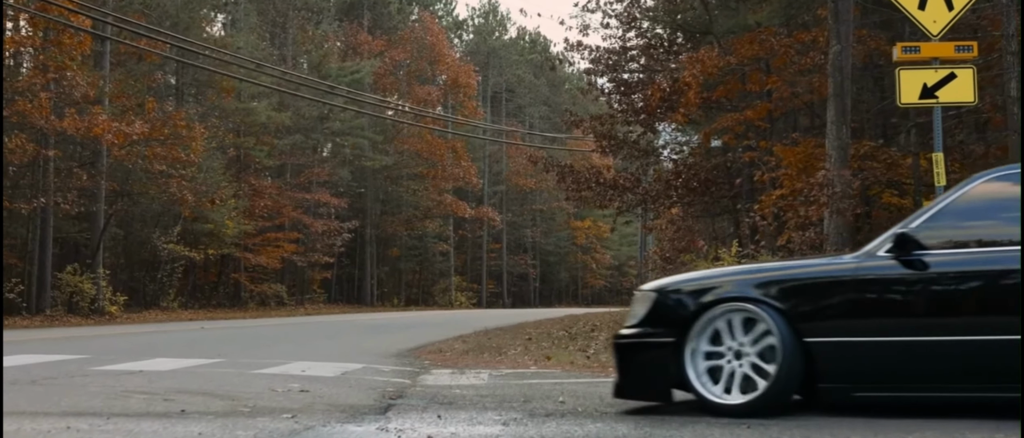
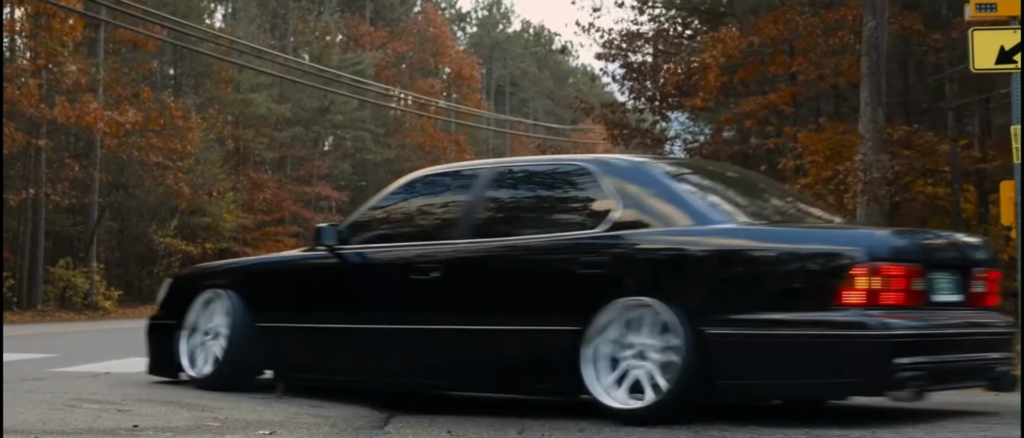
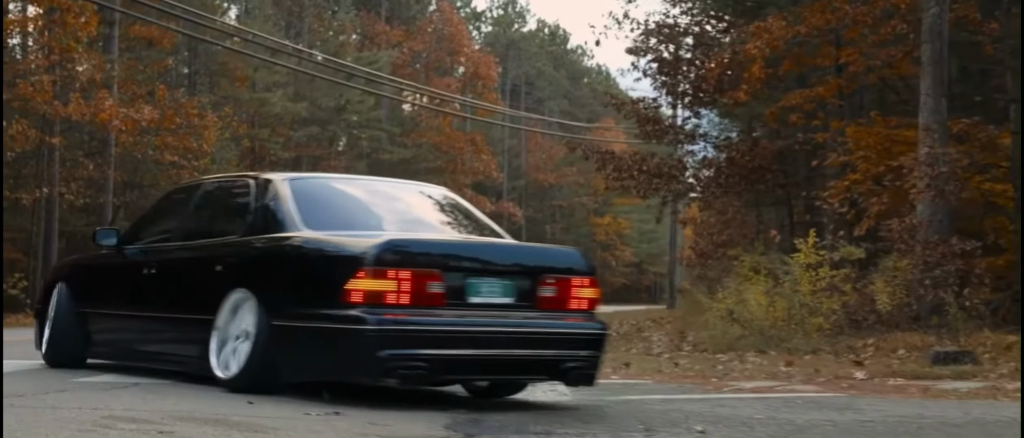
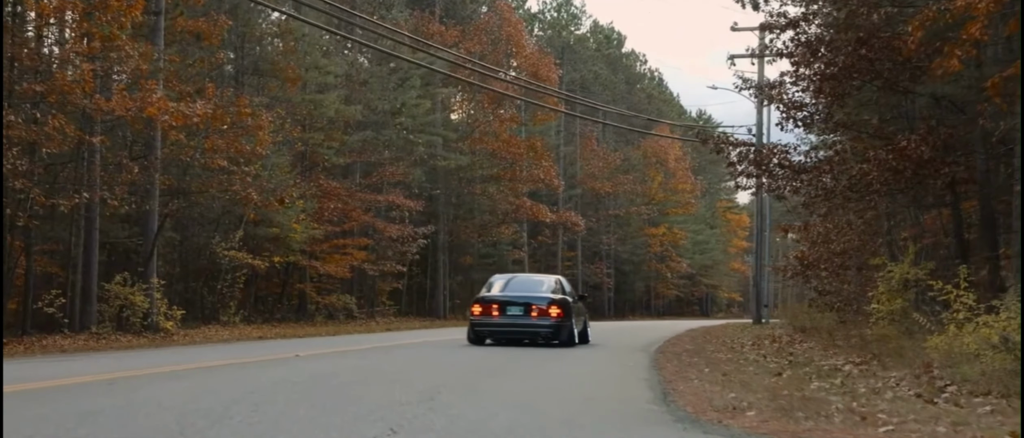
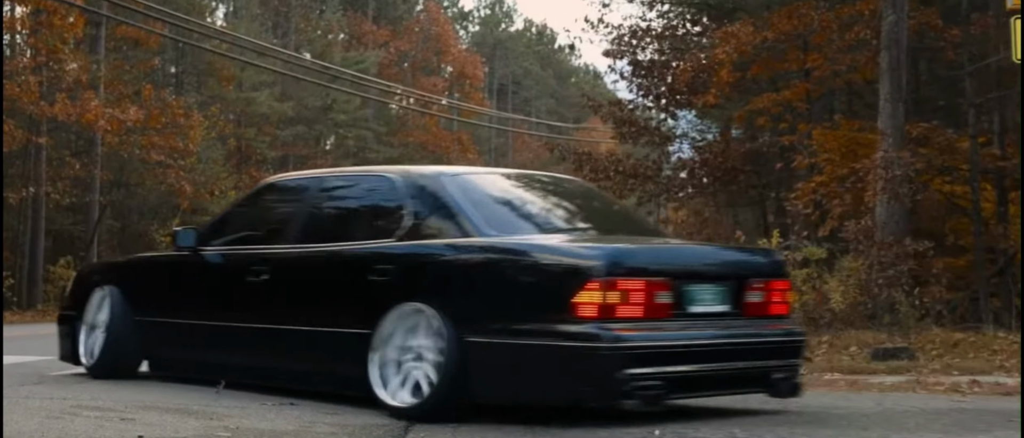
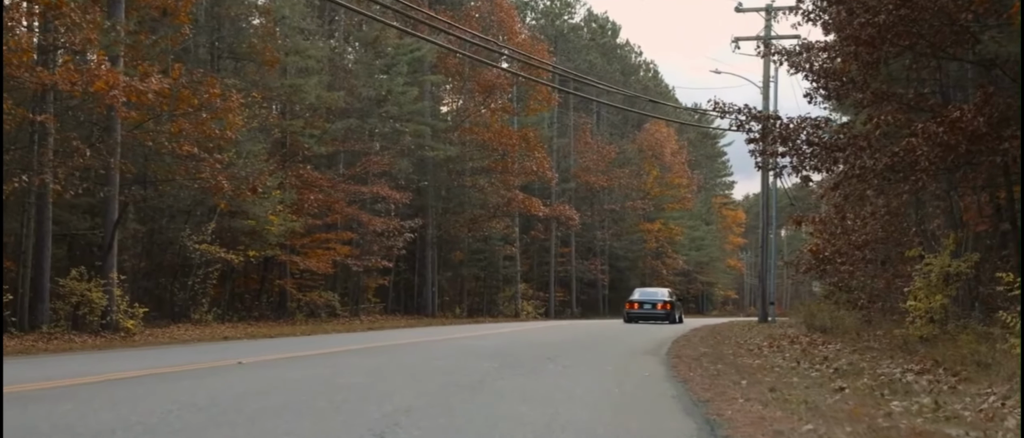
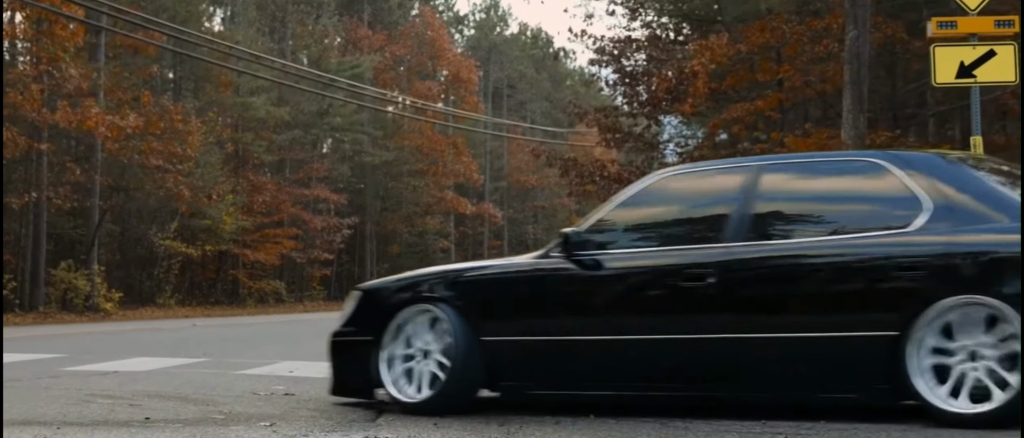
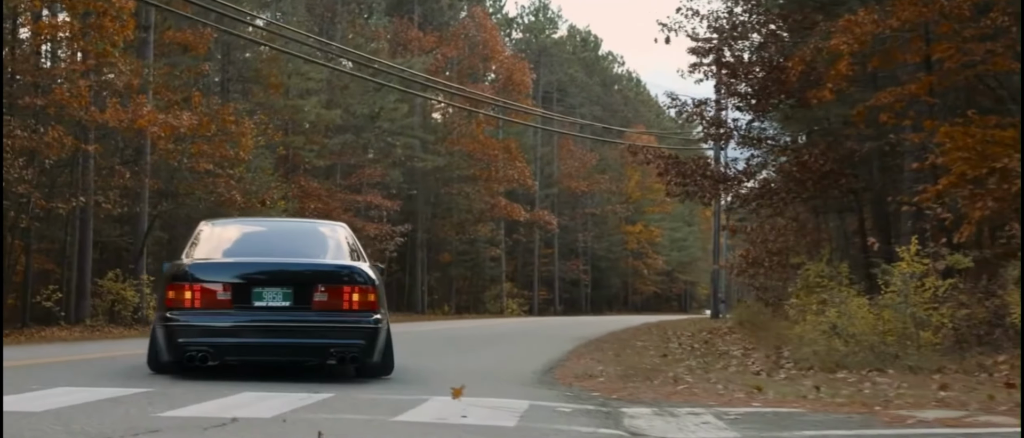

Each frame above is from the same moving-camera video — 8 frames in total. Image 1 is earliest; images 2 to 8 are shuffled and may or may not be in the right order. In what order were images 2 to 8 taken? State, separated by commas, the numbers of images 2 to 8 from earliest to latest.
7, 2, 5, 3, 8, 4, 6
